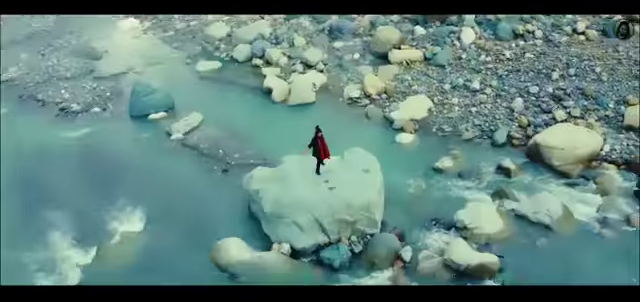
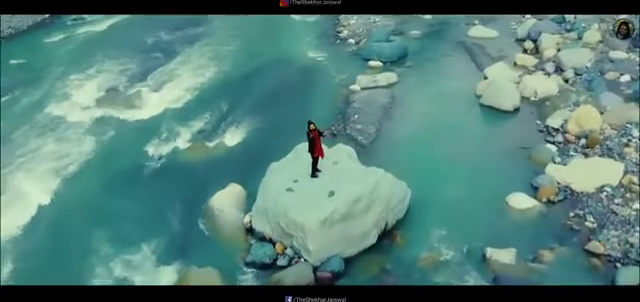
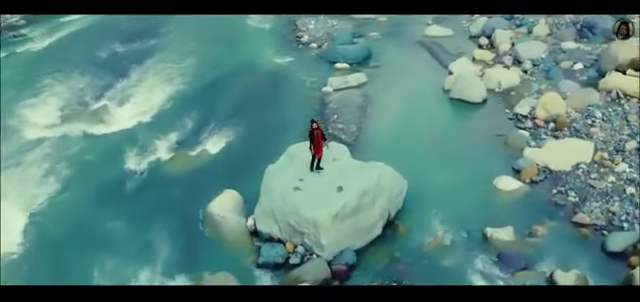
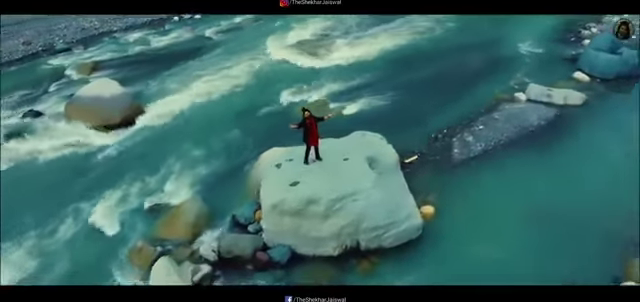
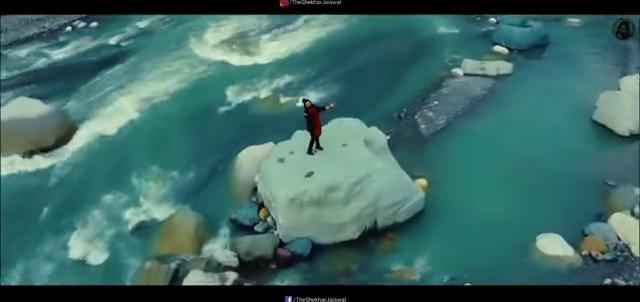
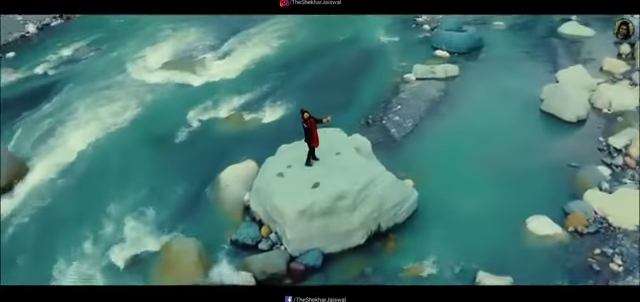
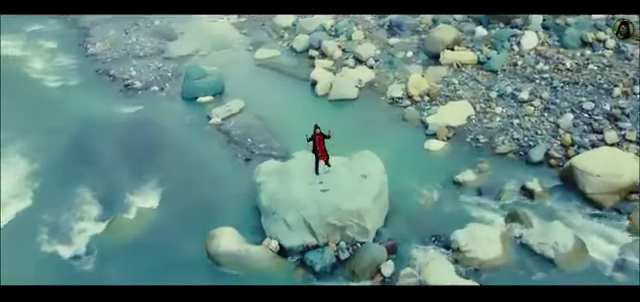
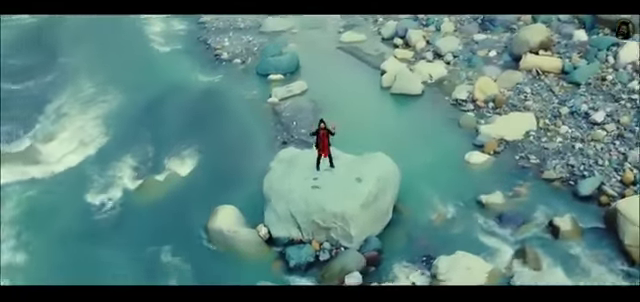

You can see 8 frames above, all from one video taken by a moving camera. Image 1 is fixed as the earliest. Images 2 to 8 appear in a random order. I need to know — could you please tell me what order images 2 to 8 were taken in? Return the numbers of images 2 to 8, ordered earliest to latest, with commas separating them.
7, 8, 3, 2, 6, 5, 4
